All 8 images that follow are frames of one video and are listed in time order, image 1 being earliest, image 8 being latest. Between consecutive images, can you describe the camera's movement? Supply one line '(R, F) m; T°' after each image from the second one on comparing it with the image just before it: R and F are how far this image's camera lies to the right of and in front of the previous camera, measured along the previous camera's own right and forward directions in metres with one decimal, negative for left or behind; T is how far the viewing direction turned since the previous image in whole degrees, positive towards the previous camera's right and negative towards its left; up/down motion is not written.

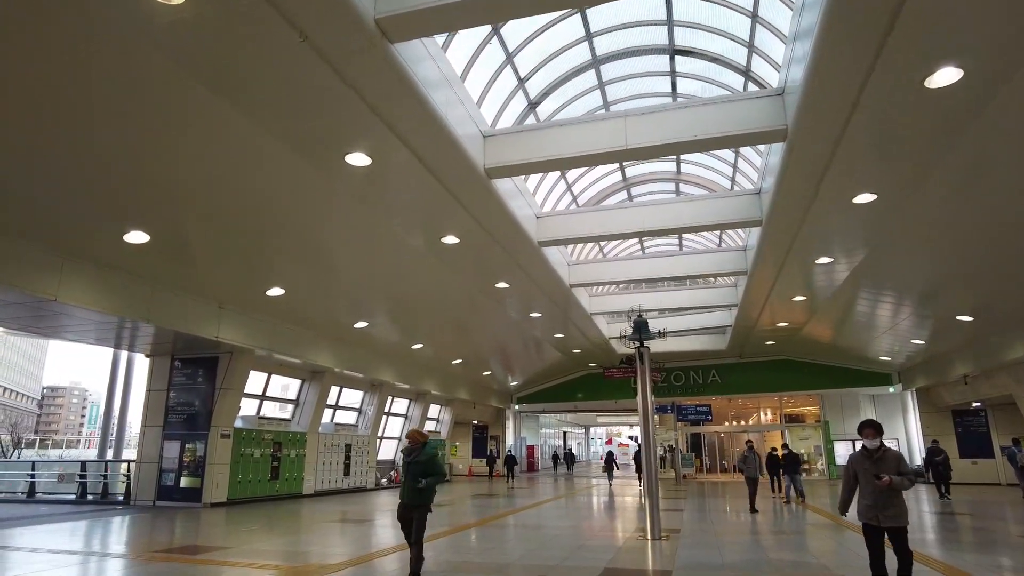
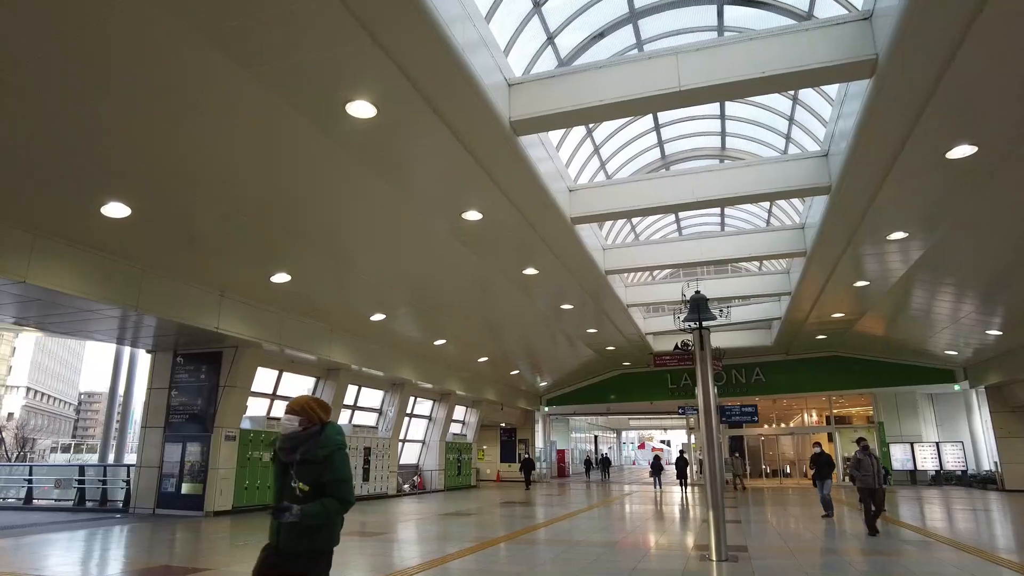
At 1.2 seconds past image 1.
(-0.1, +1.2) m; -2°
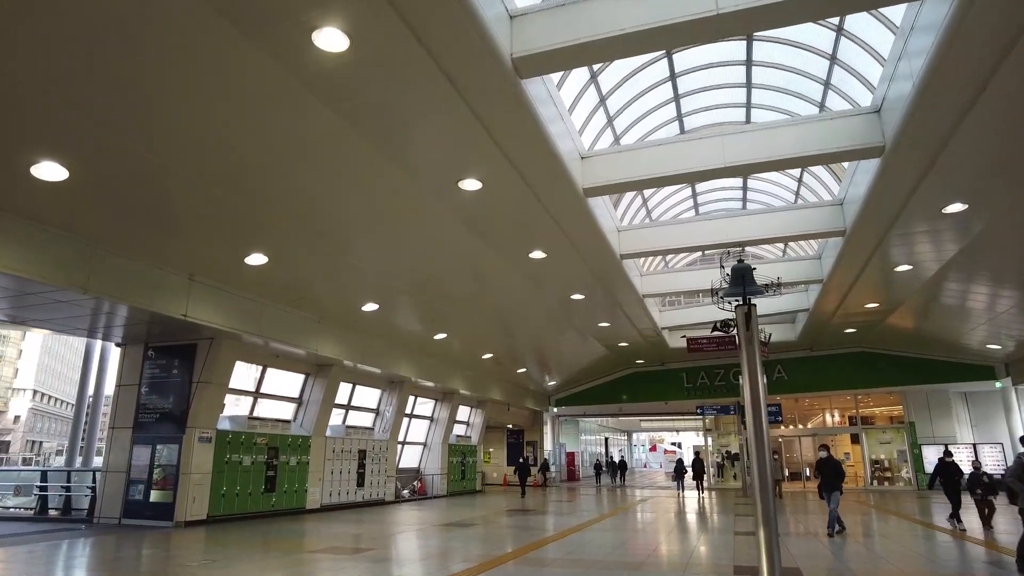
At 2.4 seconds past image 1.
(0.0, +1.2) m; -1°
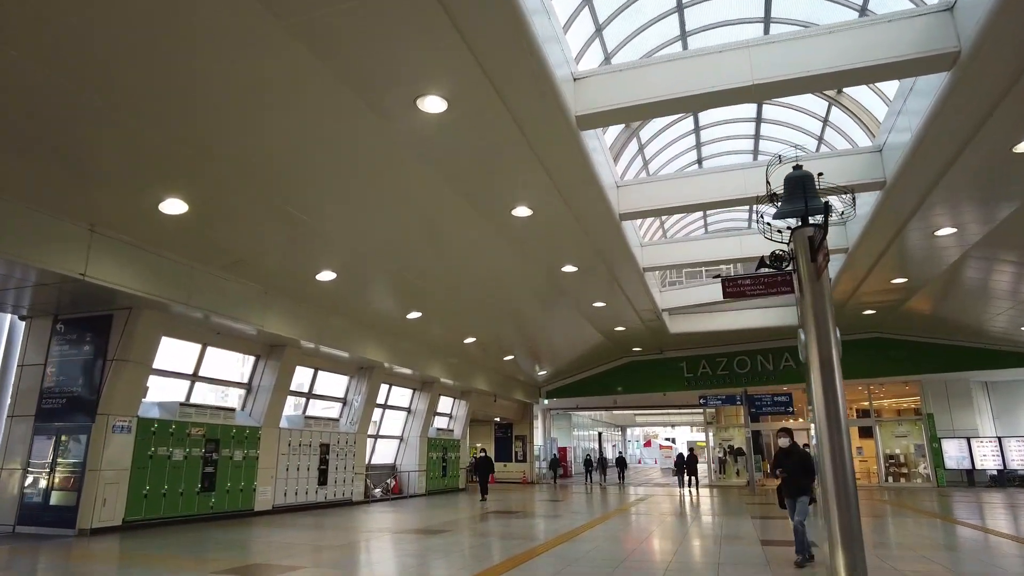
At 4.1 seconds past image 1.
(+0.2, +1.7) m; +1°
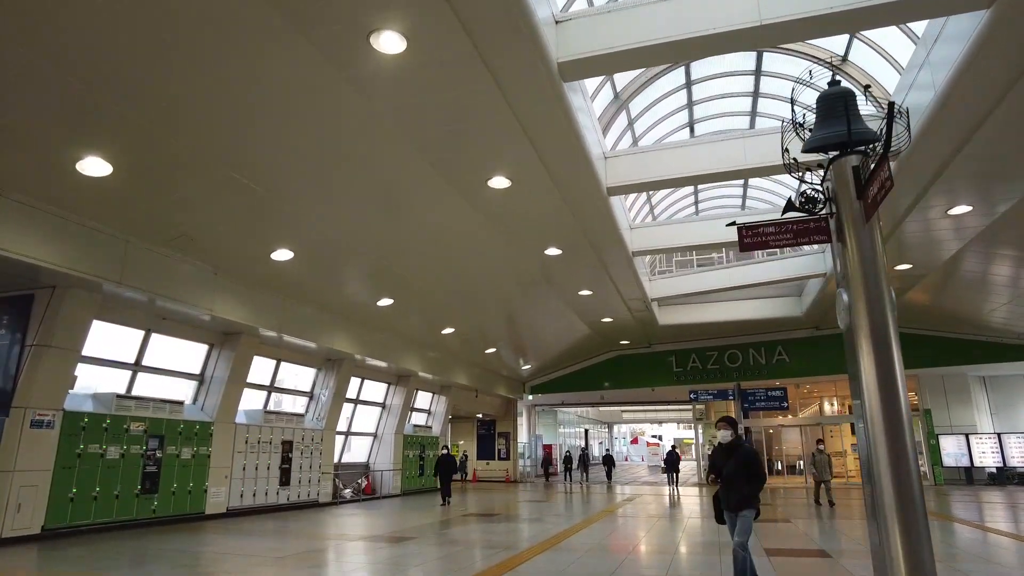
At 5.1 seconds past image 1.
(+0.2, +0.9) m; +1°
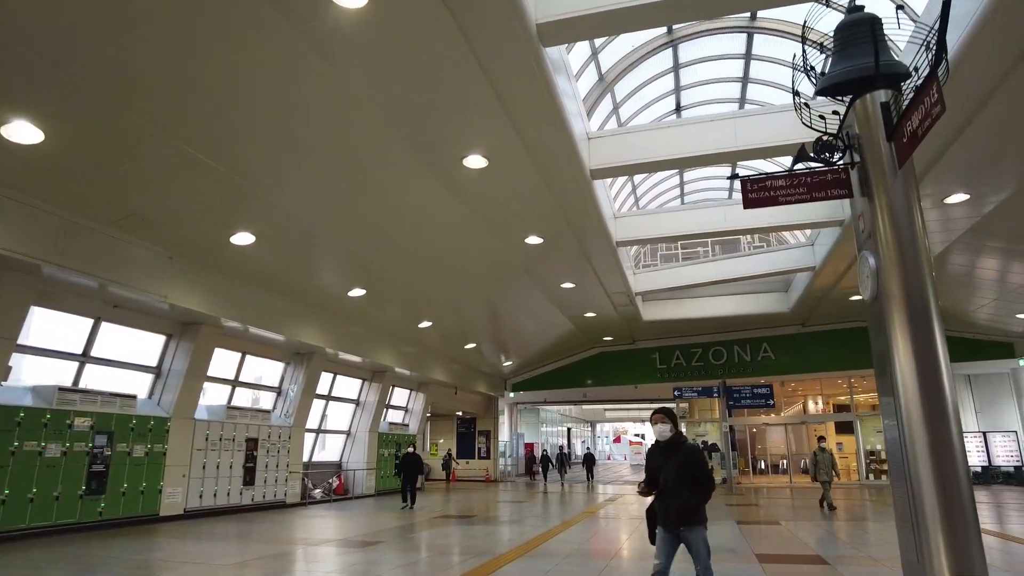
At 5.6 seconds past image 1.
(+0.1, +0.5) m; +1°
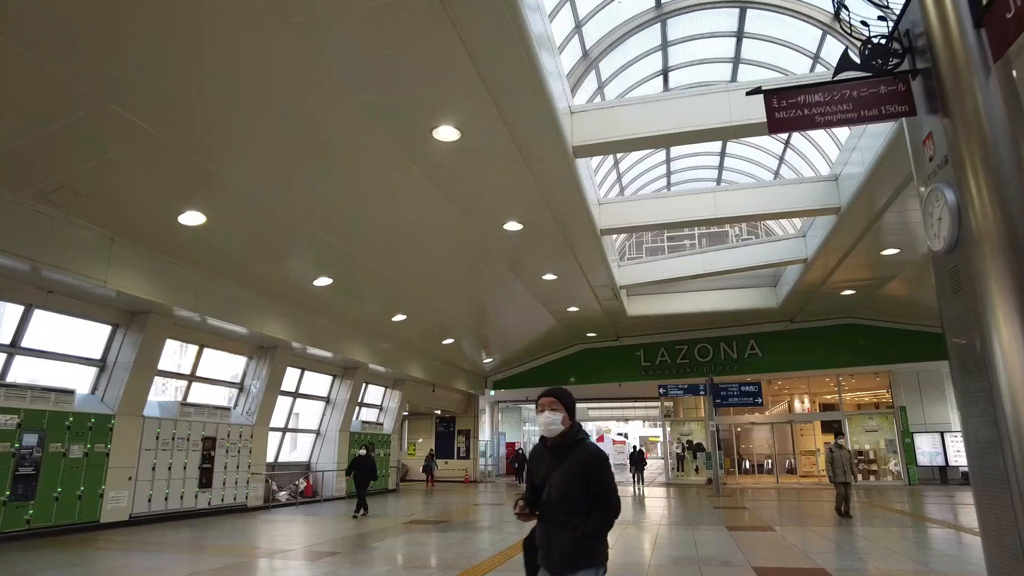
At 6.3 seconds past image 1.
(+0.1, +0.7) m; +1°
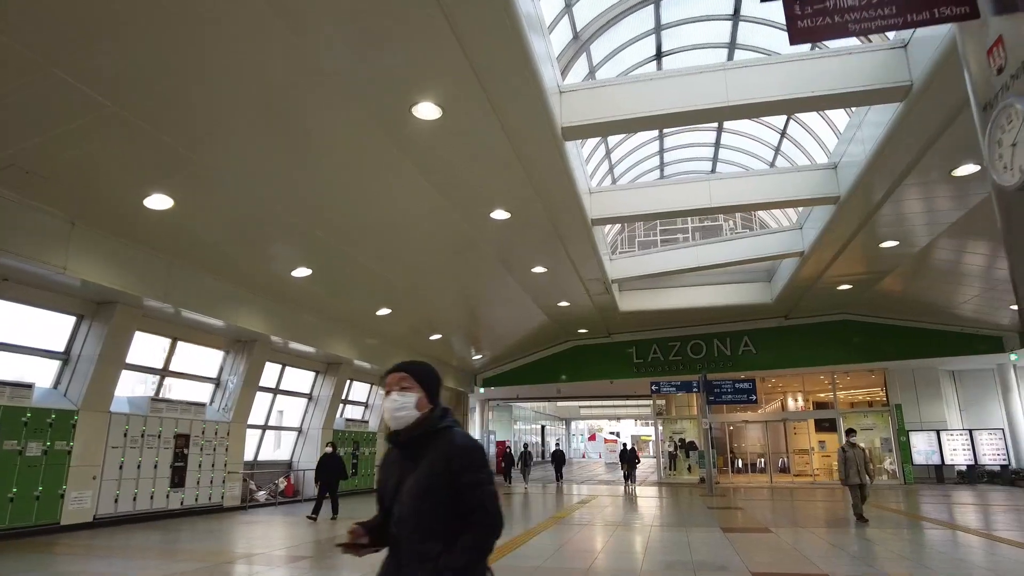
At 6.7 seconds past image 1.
(+0.1, +0.4) m; +1°
